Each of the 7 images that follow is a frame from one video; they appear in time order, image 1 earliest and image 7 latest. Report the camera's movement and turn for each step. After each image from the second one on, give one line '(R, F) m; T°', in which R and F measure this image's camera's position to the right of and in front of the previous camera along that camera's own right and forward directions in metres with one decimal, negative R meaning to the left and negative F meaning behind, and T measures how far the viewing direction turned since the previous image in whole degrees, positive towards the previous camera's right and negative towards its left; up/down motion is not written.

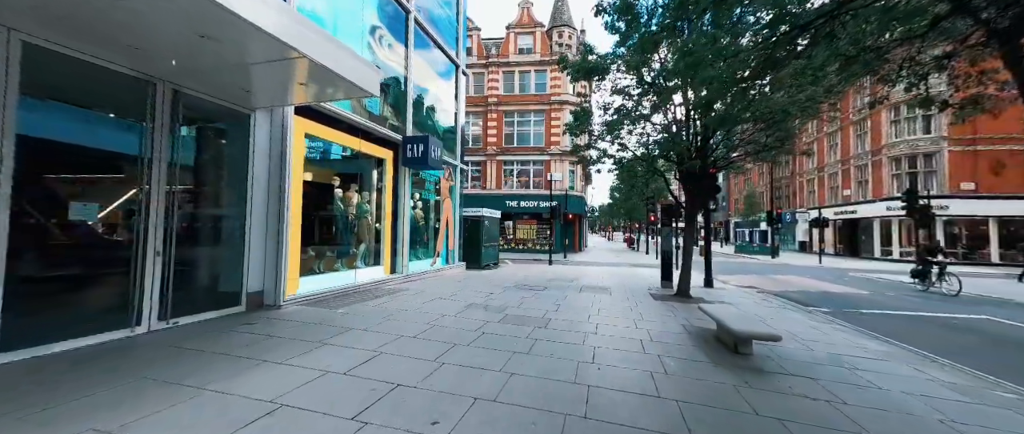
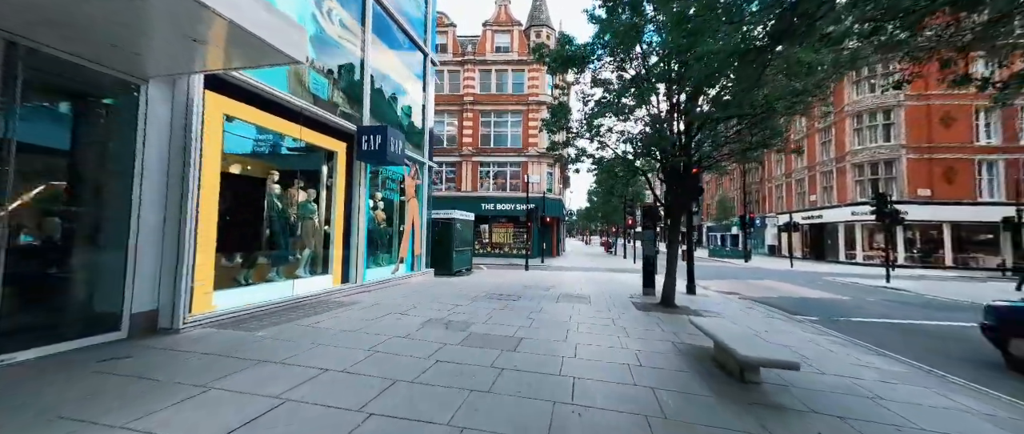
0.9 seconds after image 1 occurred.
(+0.2, +0.9) m; +4°
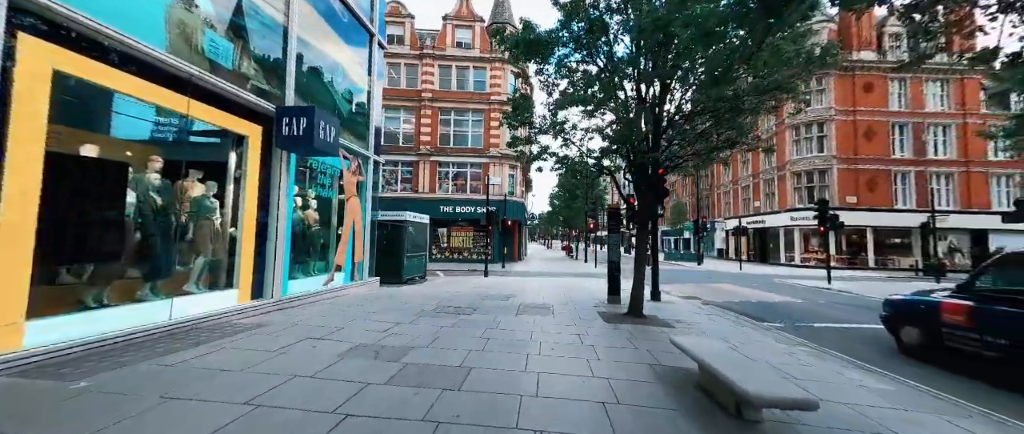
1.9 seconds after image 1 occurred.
(+0.2, +1.0) m; +7°
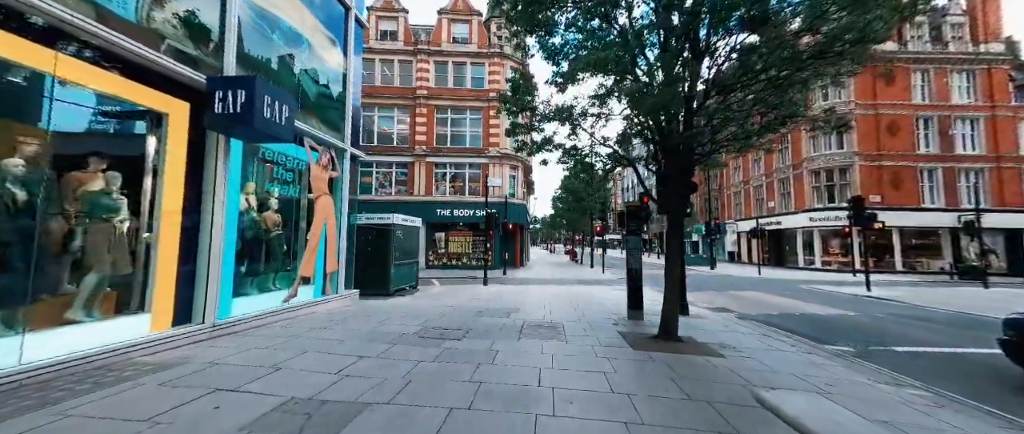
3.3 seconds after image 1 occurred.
(0.0, +1.5) m; 0°
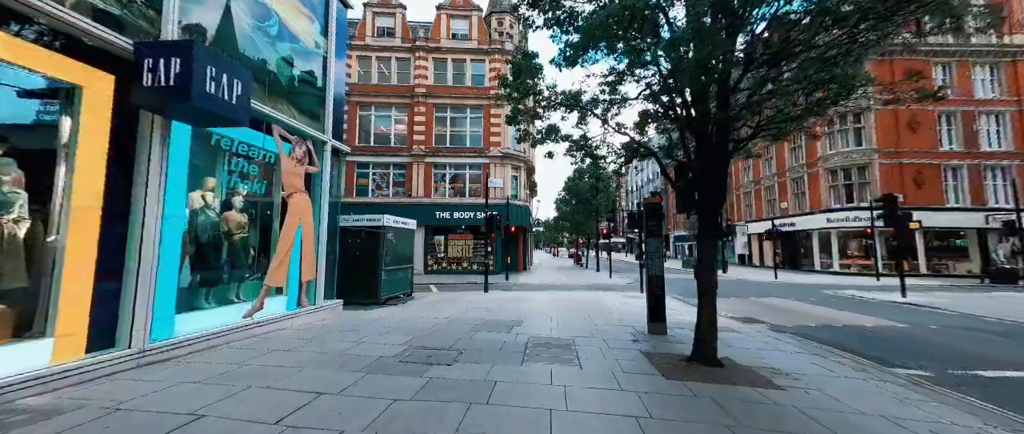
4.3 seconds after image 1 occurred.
(0.0, +1.1) m; 0°
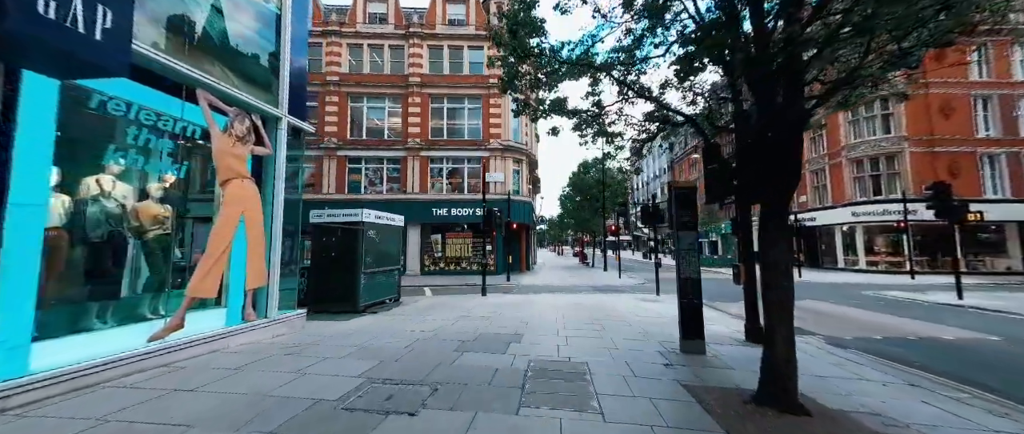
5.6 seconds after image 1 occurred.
(+0.1, +1.5) m; -1°
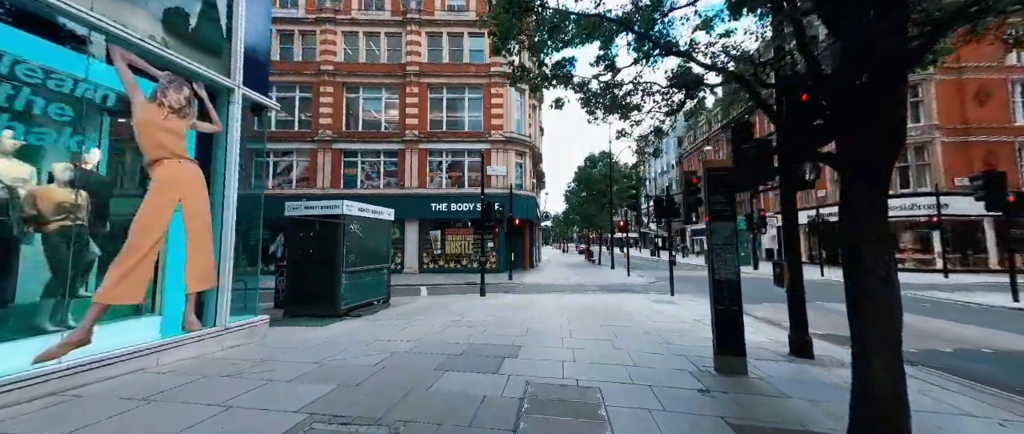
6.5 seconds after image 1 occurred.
(+0.2, +1.0) m; -1°
